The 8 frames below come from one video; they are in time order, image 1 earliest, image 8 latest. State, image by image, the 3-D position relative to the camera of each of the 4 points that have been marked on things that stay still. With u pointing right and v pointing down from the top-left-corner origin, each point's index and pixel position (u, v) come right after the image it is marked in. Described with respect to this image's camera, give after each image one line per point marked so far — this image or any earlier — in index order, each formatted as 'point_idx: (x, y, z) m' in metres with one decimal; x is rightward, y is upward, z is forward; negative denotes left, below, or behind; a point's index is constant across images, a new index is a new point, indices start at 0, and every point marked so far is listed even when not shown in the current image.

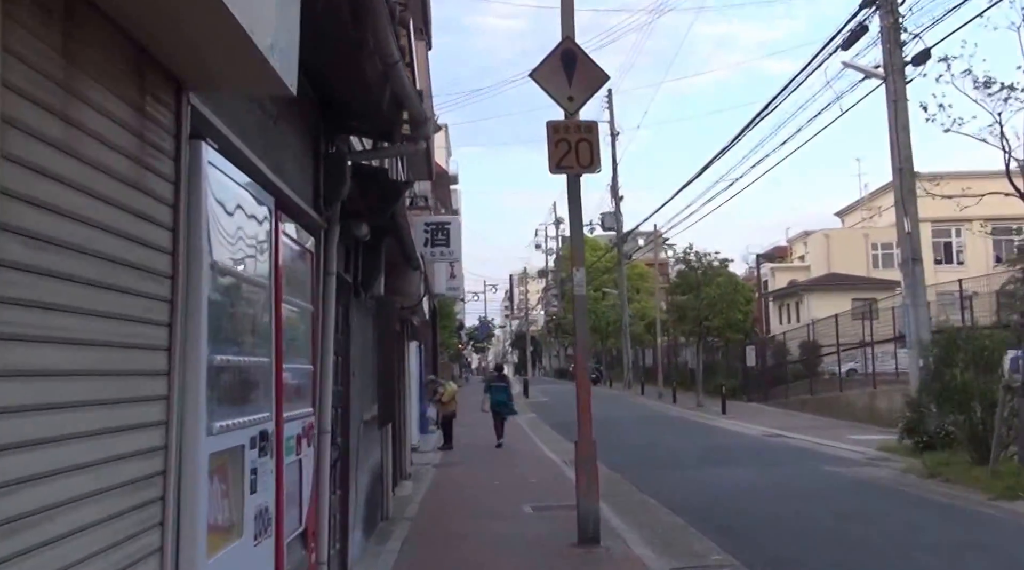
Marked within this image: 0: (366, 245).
0: (-1.4, +0.4, +9.3) m
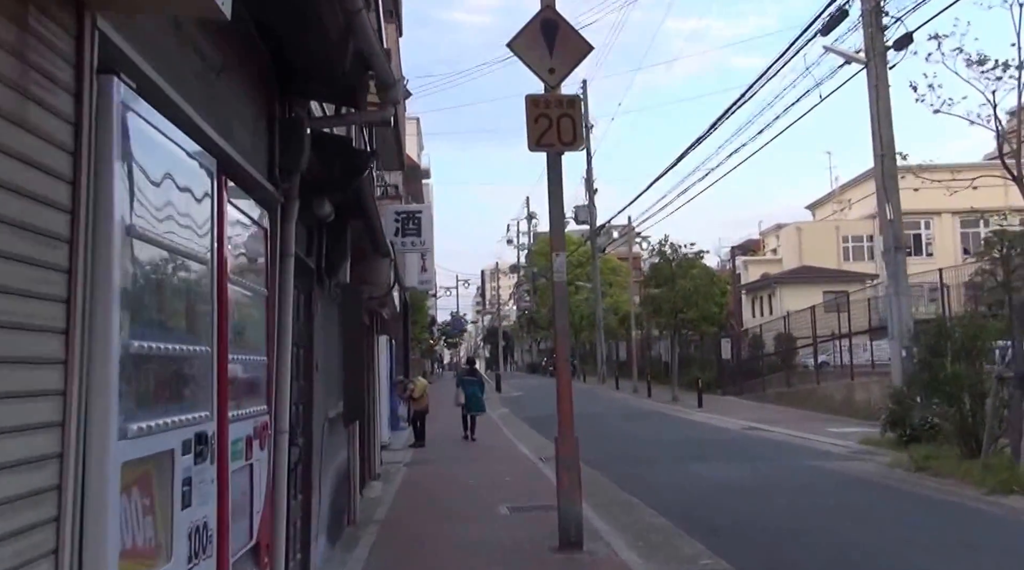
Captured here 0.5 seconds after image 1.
0: (-1.6, +0.5, +8.6) m
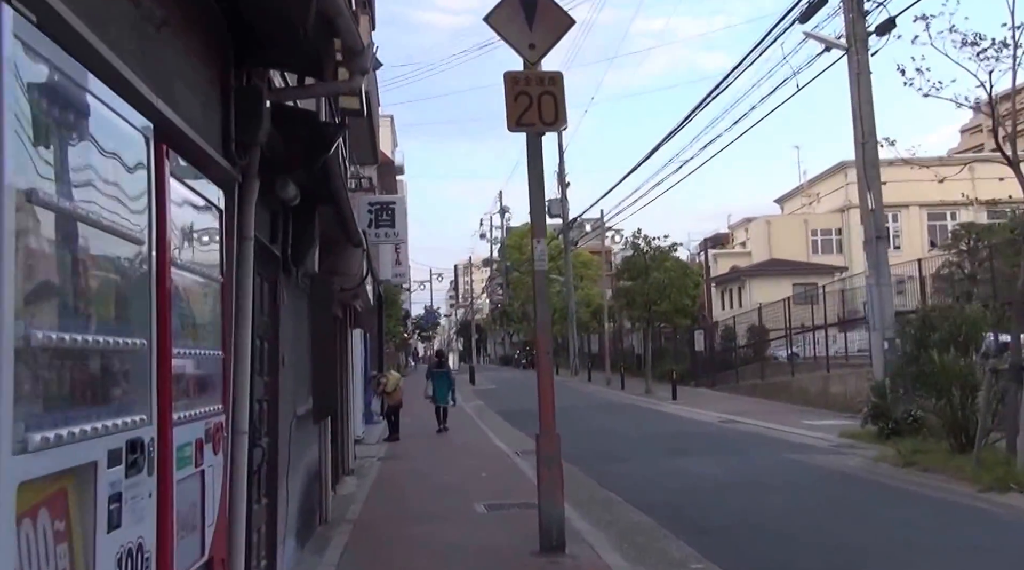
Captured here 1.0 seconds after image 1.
0: (-1.8, +0.6, +8.1) m
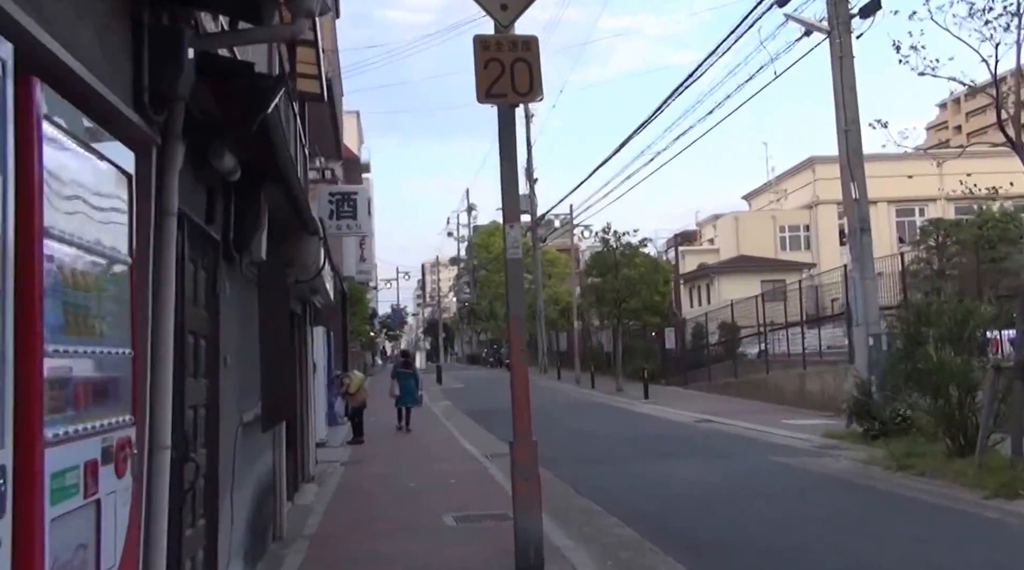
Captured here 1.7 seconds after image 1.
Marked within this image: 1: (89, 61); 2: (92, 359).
0: (-2.0, +0.7, +7.1) m
1: (-1.6, +0.8, +3.7) m
2: (-1.5, -0.3, +3.5) m
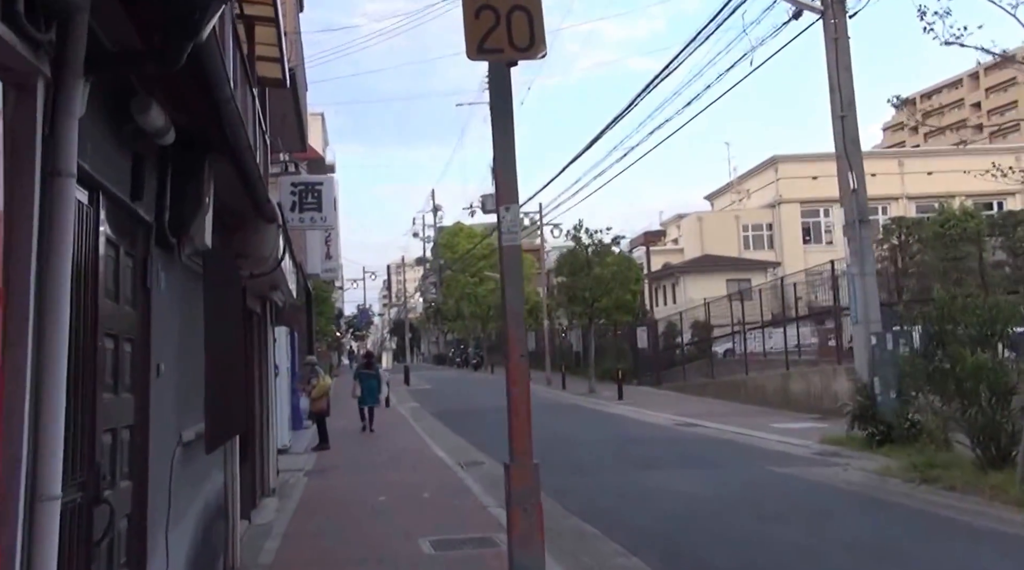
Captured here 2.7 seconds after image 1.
0: (-2.0, +0.7, +5.8) m
1: (-1.4, +0.9, +2.3) m
2: (-1.3, -0.2, +2.1) m
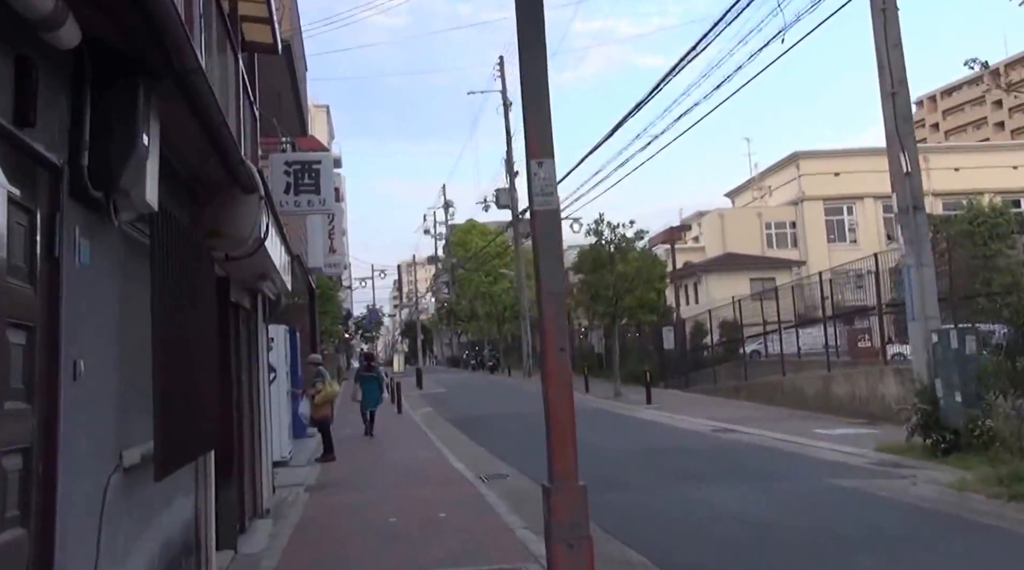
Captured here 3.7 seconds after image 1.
0: (-1.8, +0.8, +4.3) m
1: (-1.3, +1.0, +0.8) m
2: (-1.2, -0.1, +0.6) m
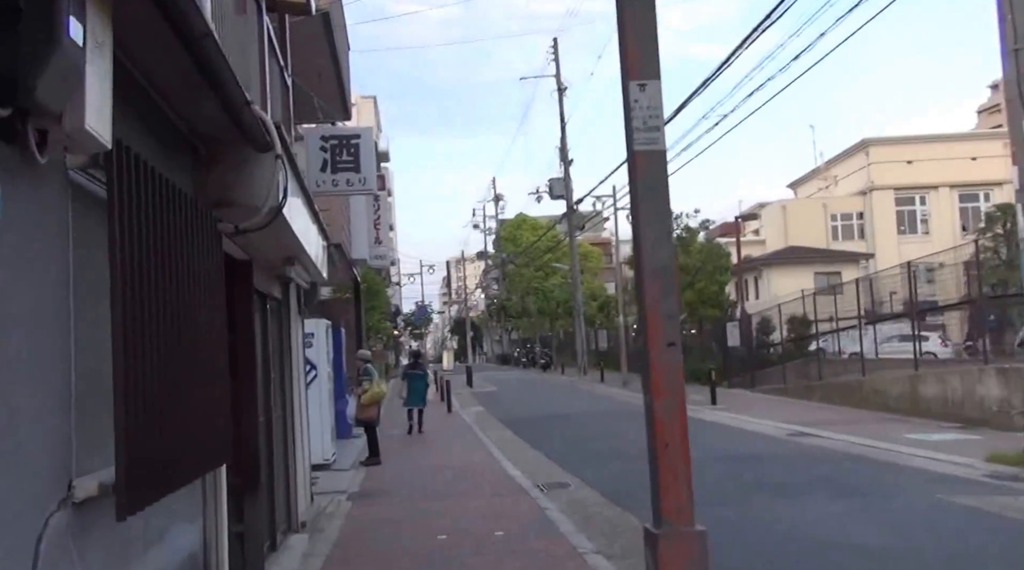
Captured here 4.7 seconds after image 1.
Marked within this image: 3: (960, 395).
0: (-1.5, +0.9, +2.9) m
1: (-1.1, +1.1, -0.5) m
2: (-1.1, 0.0, -0.7) m
3: (+8.4, -2.0, +18.5) m
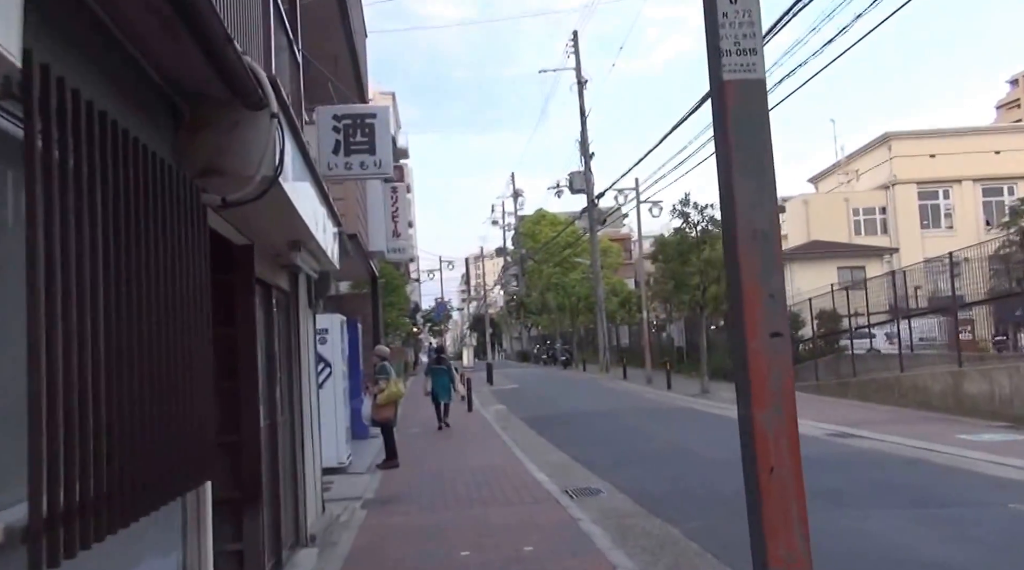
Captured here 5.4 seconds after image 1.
0: (-1.3, +1.0, +2.1) m
1: (-1.1, +1.2, -1.4) m
2: (-1.0, +0.1, -1.6) m
3: (+8.8, -1.9, +17.5) m
